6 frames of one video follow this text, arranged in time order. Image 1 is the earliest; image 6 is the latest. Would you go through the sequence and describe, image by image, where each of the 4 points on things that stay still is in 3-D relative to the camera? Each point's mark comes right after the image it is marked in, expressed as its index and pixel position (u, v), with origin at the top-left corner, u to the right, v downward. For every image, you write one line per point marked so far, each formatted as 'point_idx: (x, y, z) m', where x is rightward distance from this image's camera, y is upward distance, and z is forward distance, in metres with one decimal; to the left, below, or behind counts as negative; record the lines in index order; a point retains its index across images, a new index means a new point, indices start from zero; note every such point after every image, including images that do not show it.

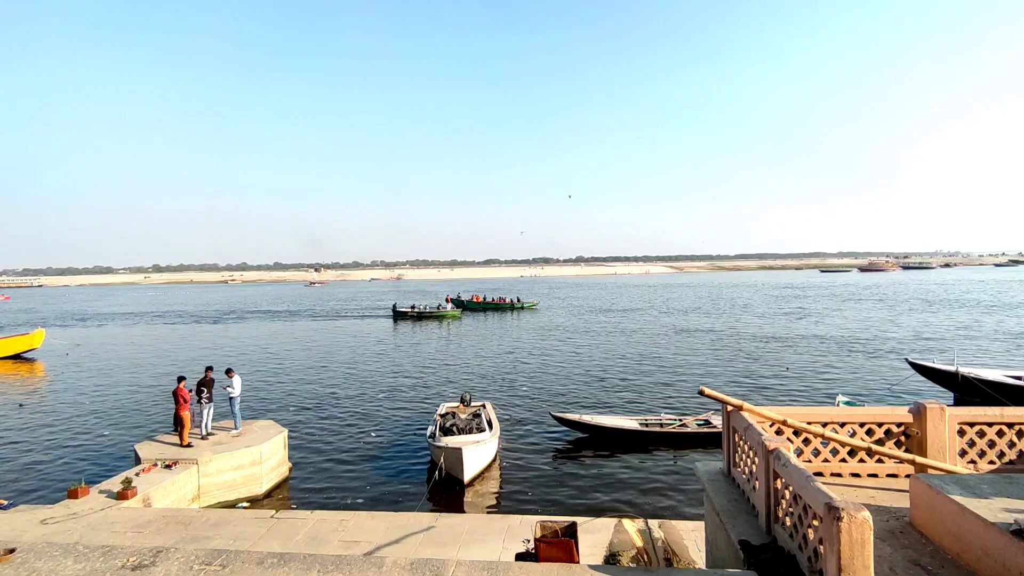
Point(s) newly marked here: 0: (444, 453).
0: (-1.5, -3.9, +13.0) m
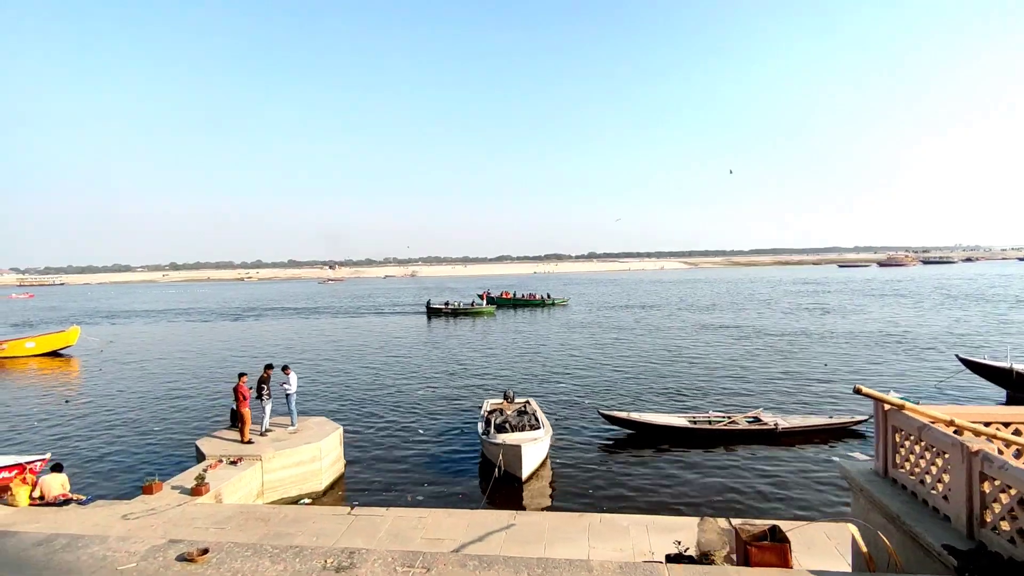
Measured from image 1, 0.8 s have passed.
0: (-0.2, -3.8, +13.0) m
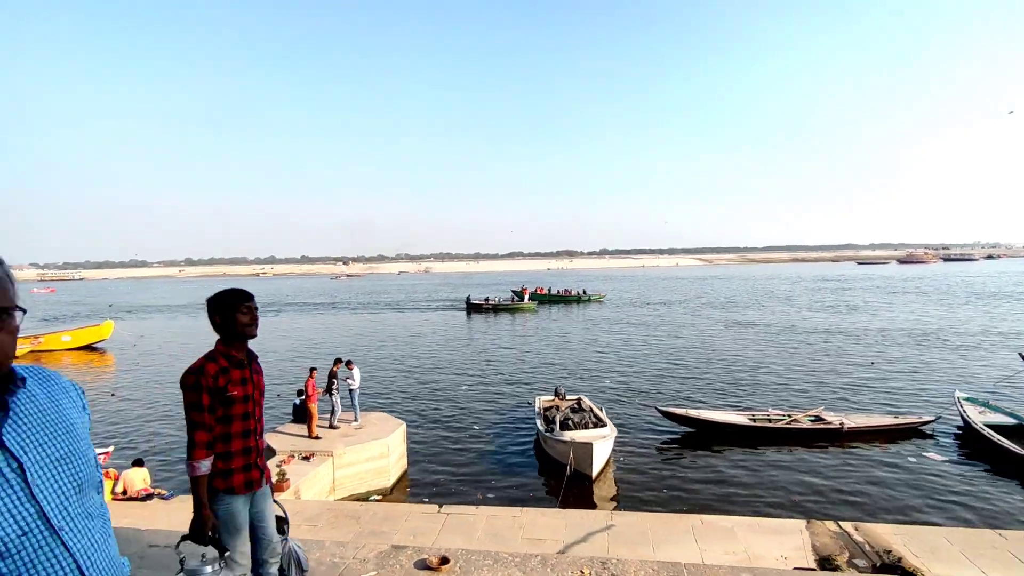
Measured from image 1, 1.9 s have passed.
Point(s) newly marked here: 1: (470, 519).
0: (+1.4, -3.7, +12.8) m
1: (-0.6, -3.6, +8.6) m
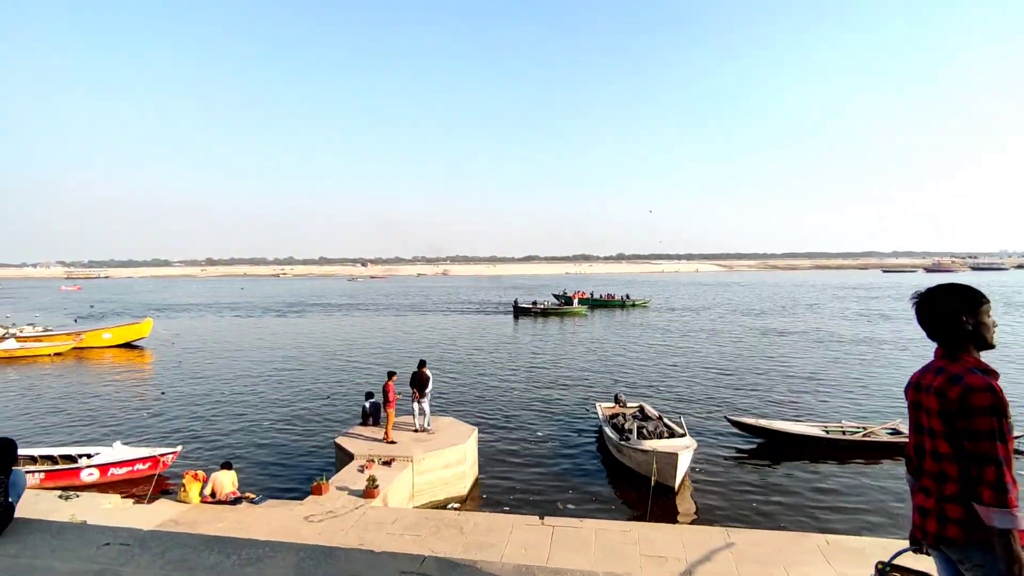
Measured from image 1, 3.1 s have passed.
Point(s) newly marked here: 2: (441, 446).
0: (+3.1, -3.8, +12.4) m
1: (+1.0, -3.6, +8.2) m
2: (-1.5, -3.4, +12.0) m
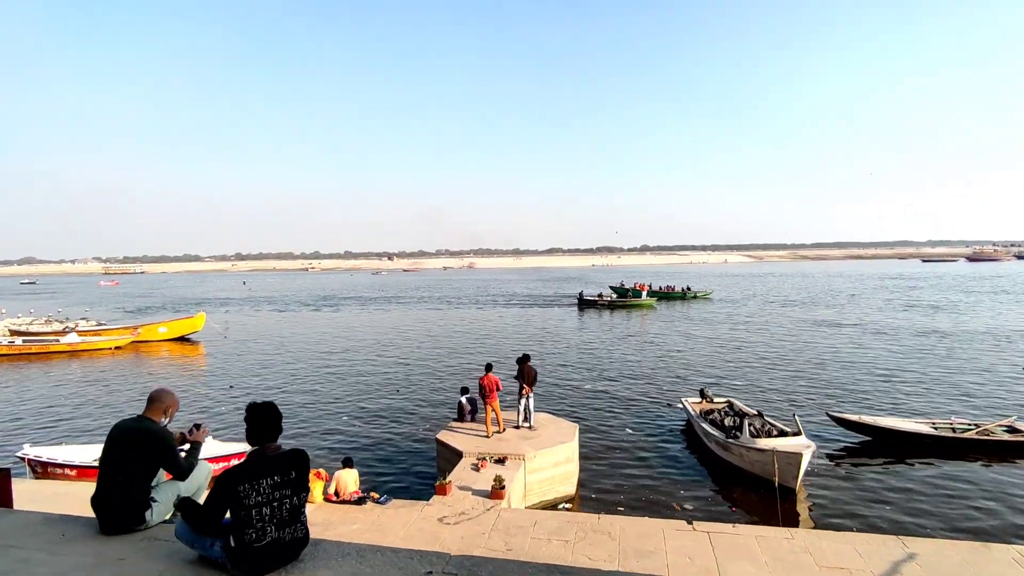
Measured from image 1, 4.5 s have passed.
0: (+5.4, -3.5, +11.7) m
1: (+3.1, -3.5, +7.7) m
2: (+0.8, -3.2, +11.6) m
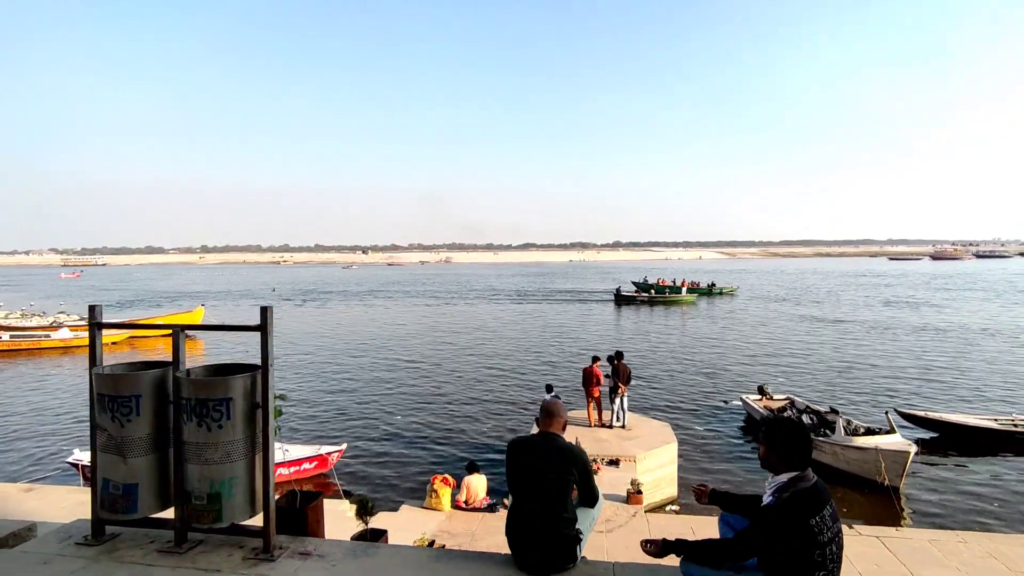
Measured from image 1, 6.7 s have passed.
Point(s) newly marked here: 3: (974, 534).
0: (+7.5, -3.5, +11.6) m
1: (+5.4, -3.4, +7.4) m
2: (+2.8, -3.1, +11.2) m
3: (+6.3, -3.3, +7.6) m
